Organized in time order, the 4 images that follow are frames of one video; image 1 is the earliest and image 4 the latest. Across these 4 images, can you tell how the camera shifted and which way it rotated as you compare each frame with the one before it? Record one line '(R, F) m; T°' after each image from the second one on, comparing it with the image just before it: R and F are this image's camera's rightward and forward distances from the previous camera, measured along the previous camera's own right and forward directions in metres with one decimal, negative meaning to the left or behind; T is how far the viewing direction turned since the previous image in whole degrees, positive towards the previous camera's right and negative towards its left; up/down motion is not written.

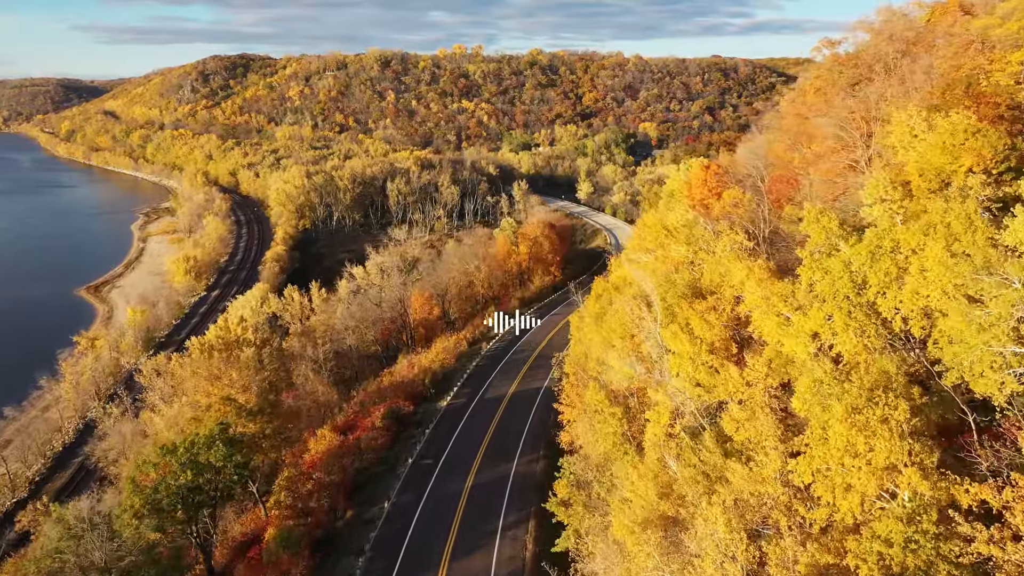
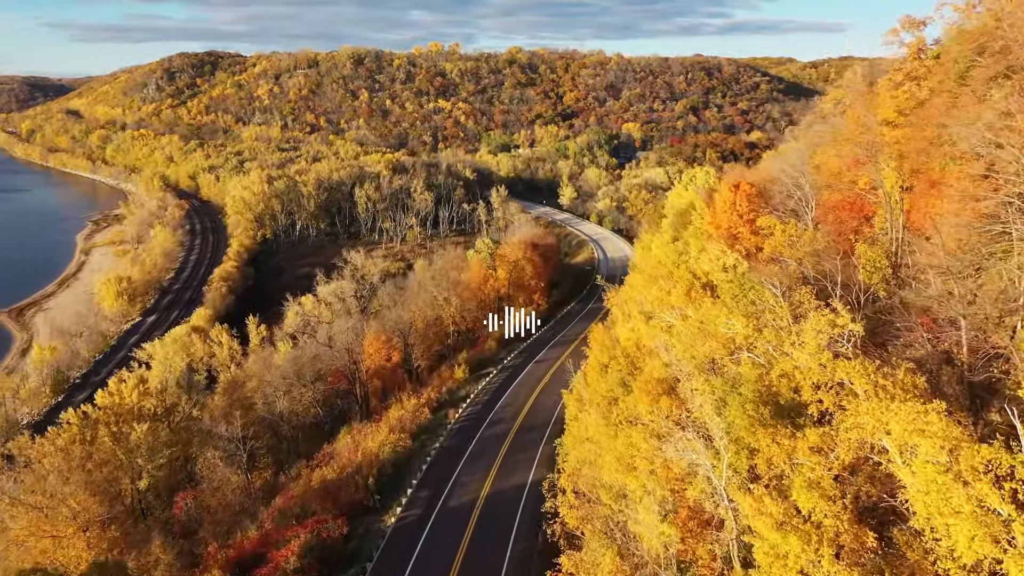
(+0.3, +12.1) m; +1°
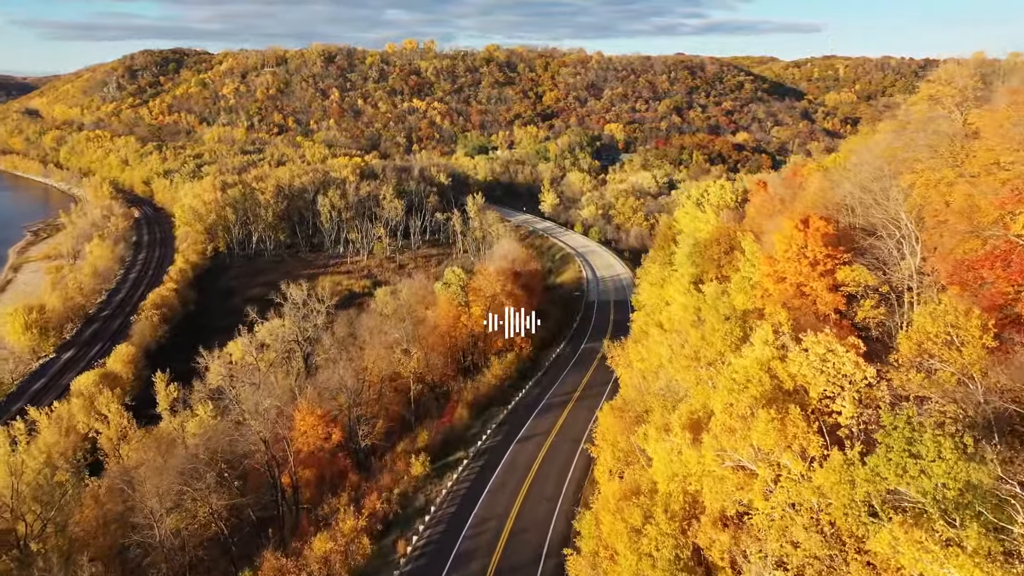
(+0.2, +12.8) m; +1°
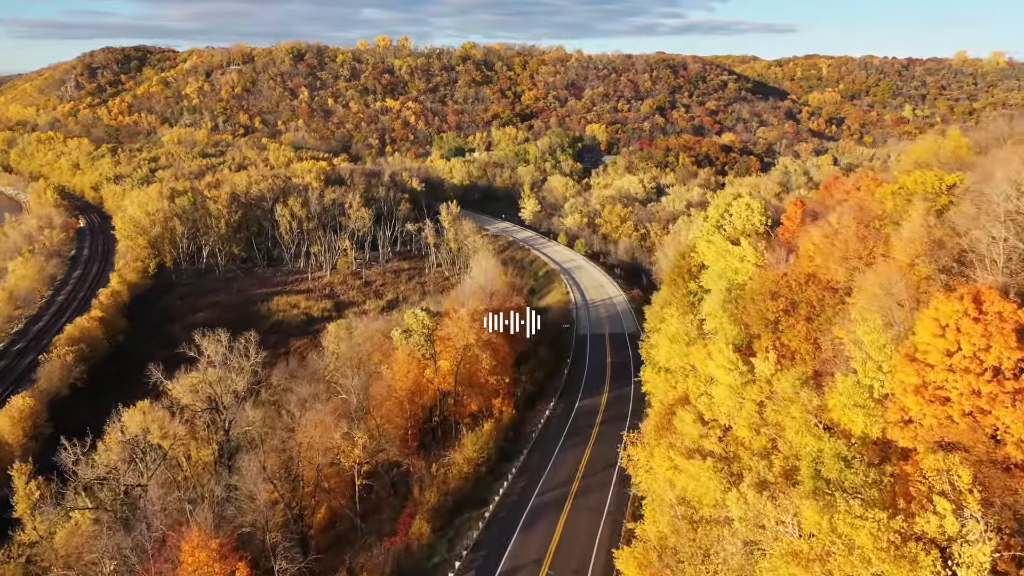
(+0.1, +12.2) m; +1°
